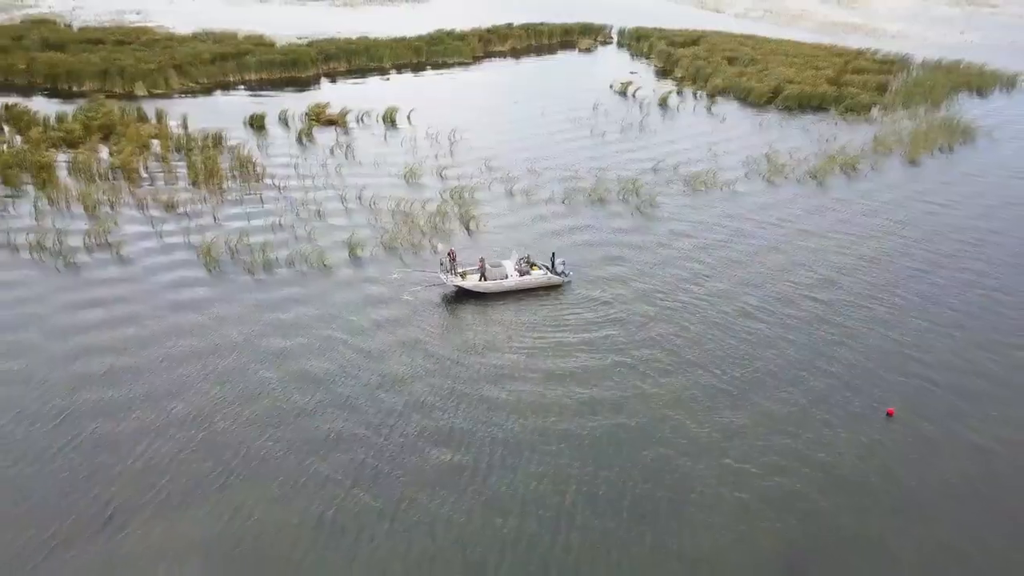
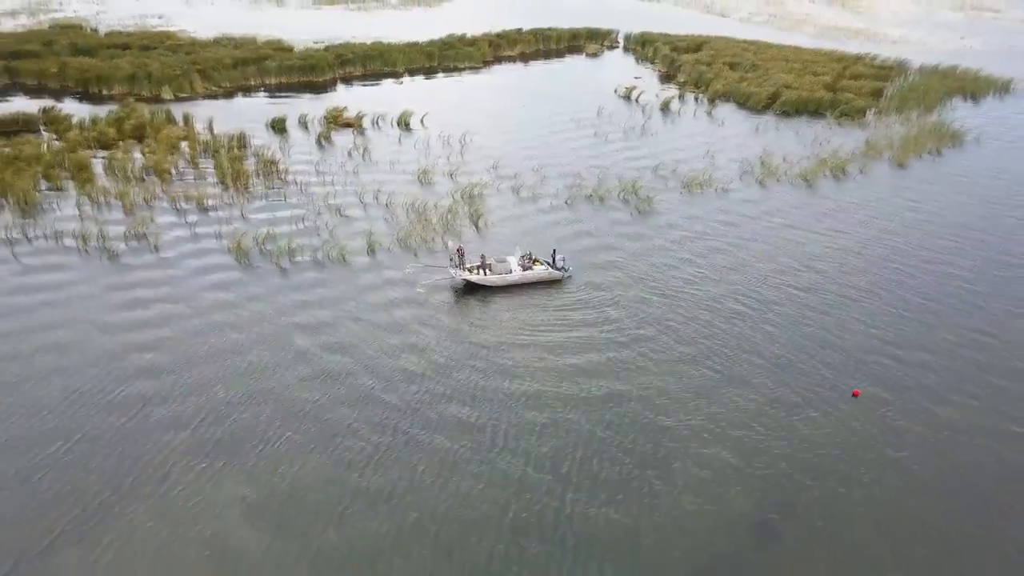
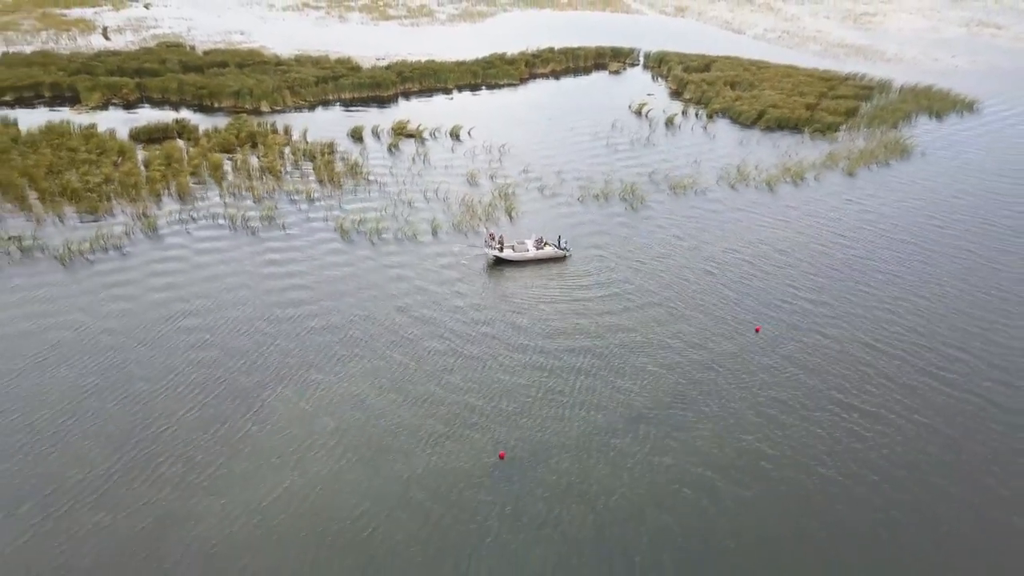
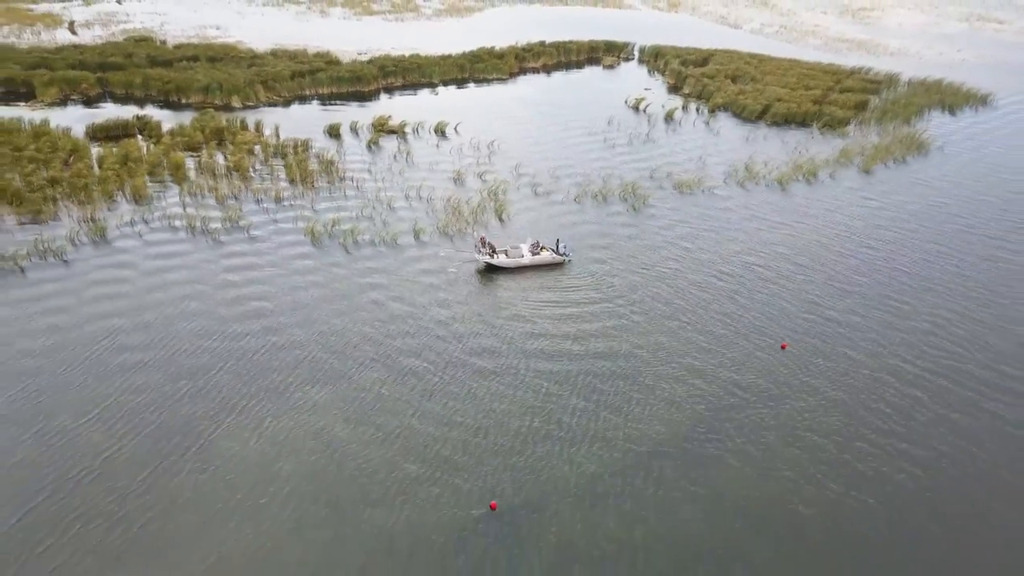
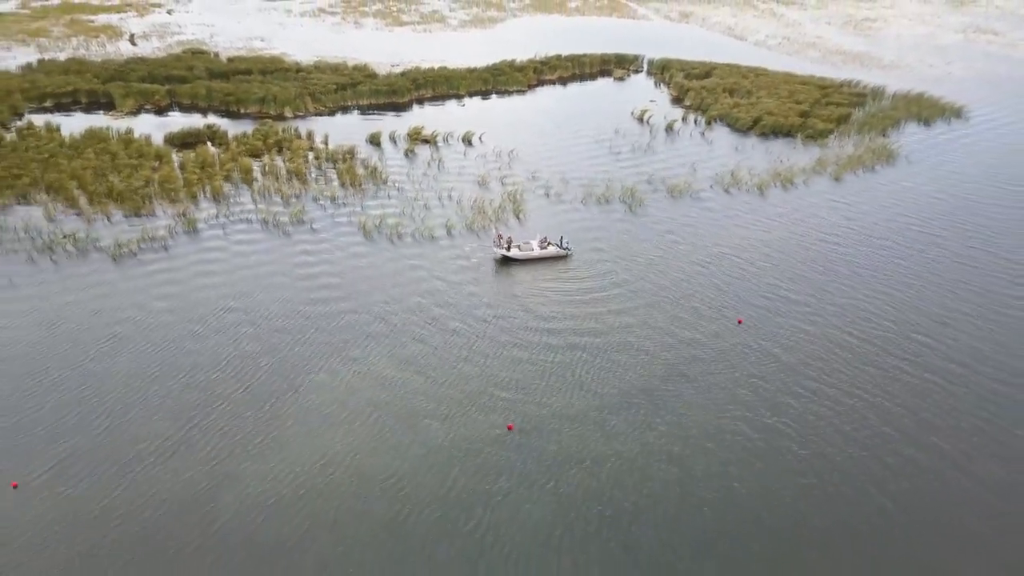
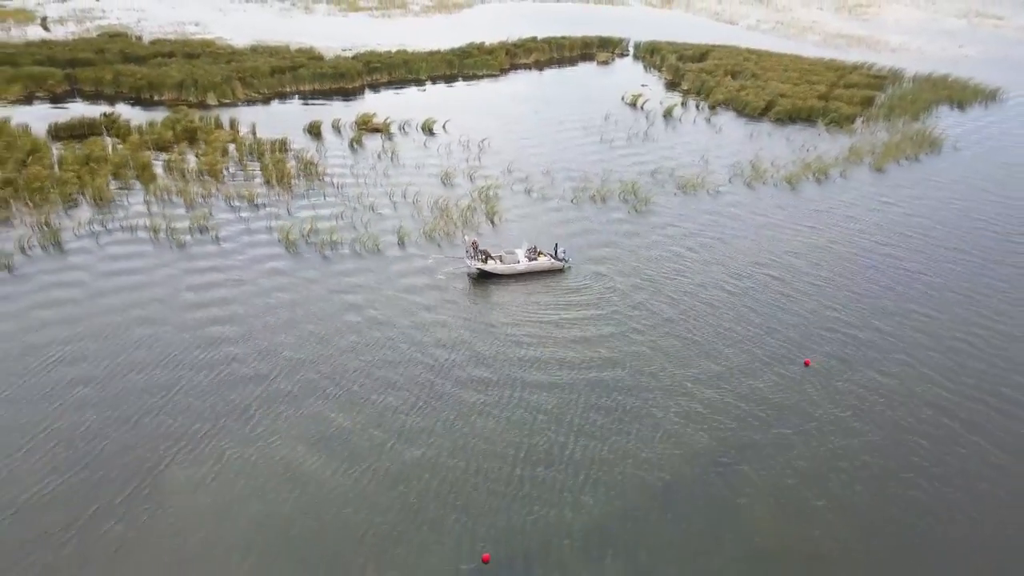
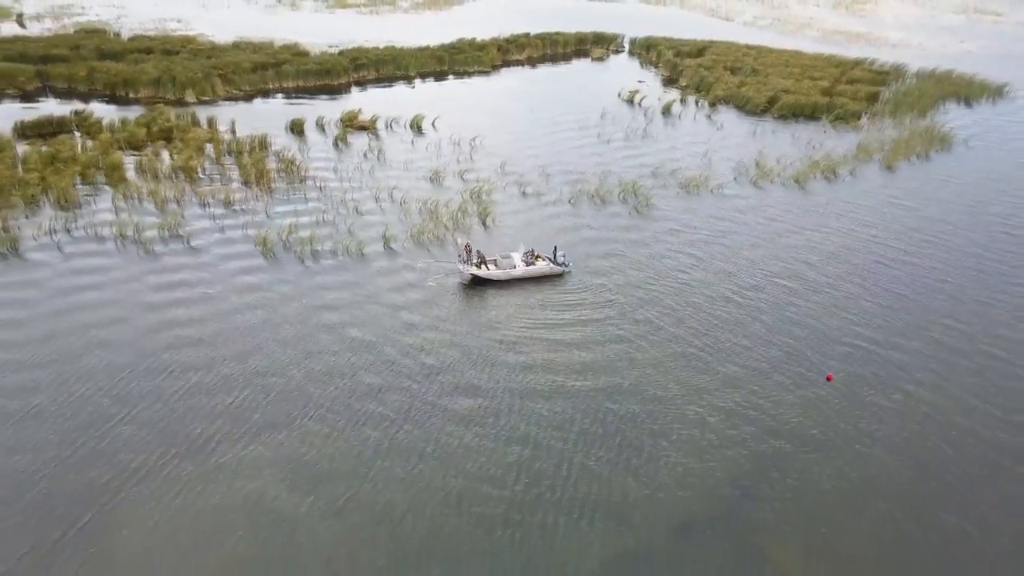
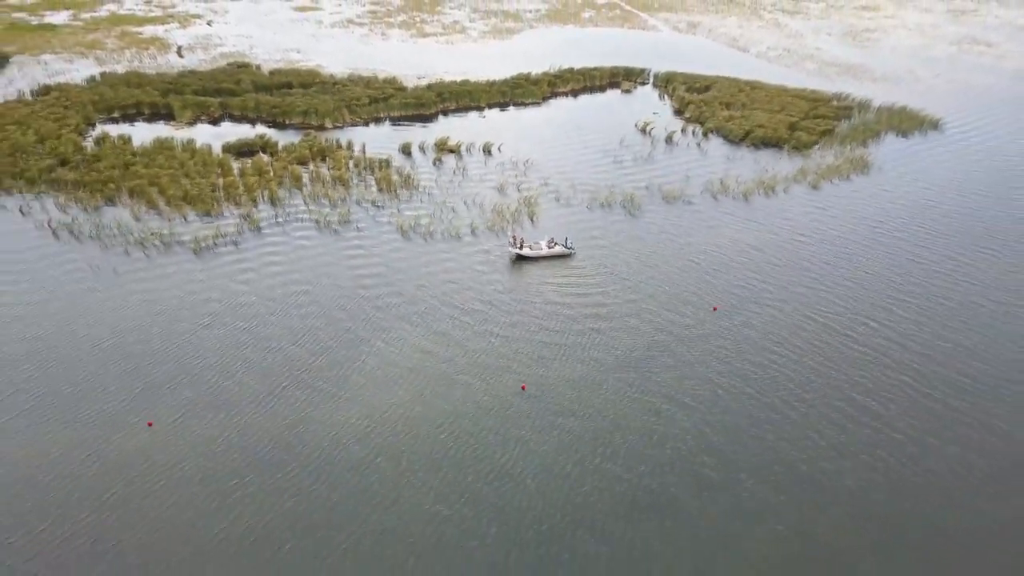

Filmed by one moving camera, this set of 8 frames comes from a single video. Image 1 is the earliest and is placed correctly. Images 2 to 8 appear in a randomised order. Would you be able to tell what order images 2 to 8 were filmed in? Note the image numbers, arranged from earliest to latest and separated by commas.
2, 7, 6, 4, 3, 5, 8
